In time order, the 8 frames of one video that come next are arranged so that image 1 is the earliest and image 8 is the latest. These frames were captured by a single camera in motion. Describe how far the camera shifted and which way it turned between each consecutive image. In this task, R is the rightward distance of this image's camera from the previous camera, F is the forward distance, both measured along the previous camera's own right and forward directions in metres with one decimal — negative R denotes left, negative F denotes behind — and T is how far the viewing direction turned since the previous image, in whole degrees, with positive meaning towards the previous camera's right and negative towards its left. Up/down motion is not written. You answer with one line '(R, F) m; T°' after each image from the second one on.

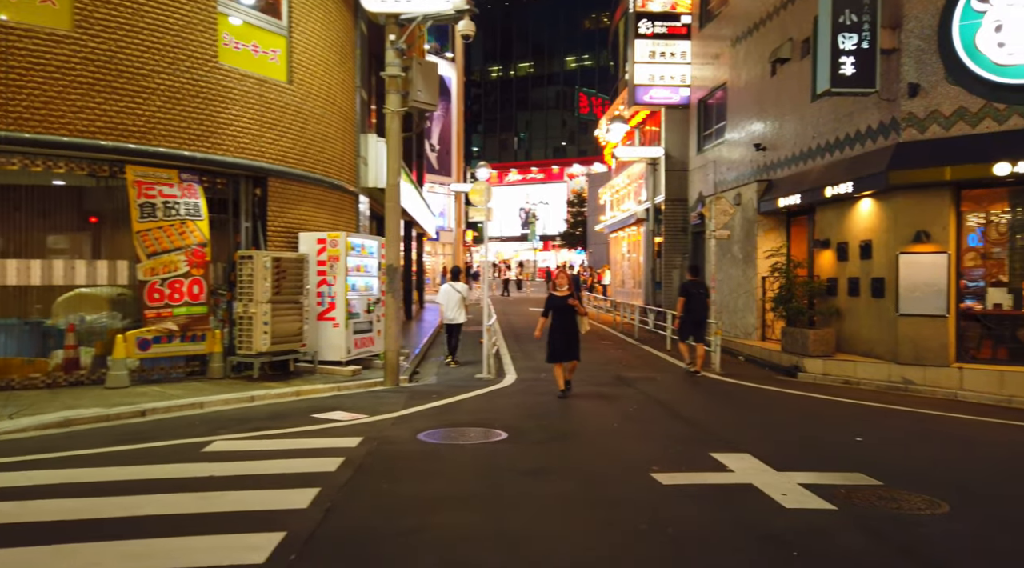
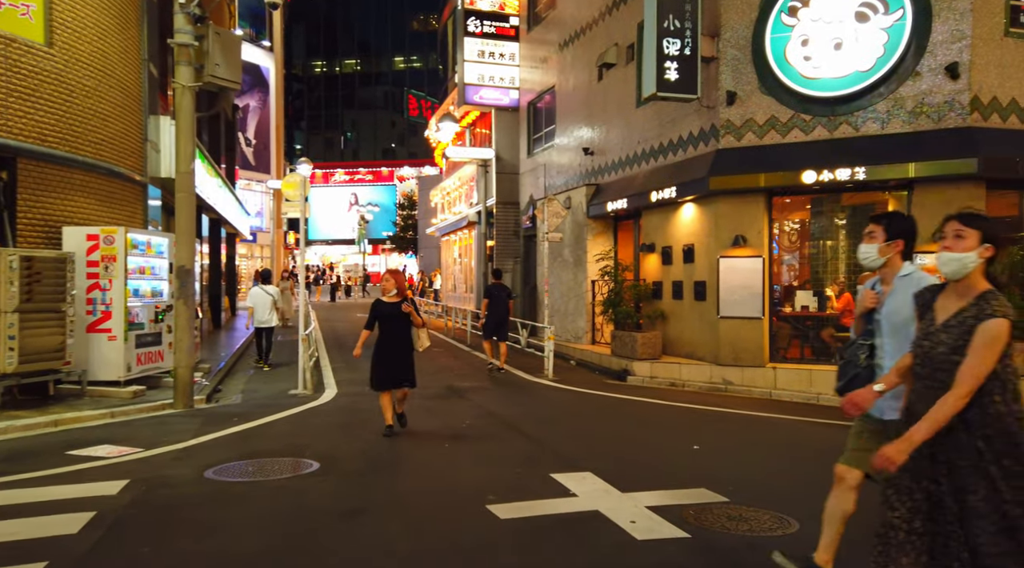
(+0.1, +0.8) m; +13°
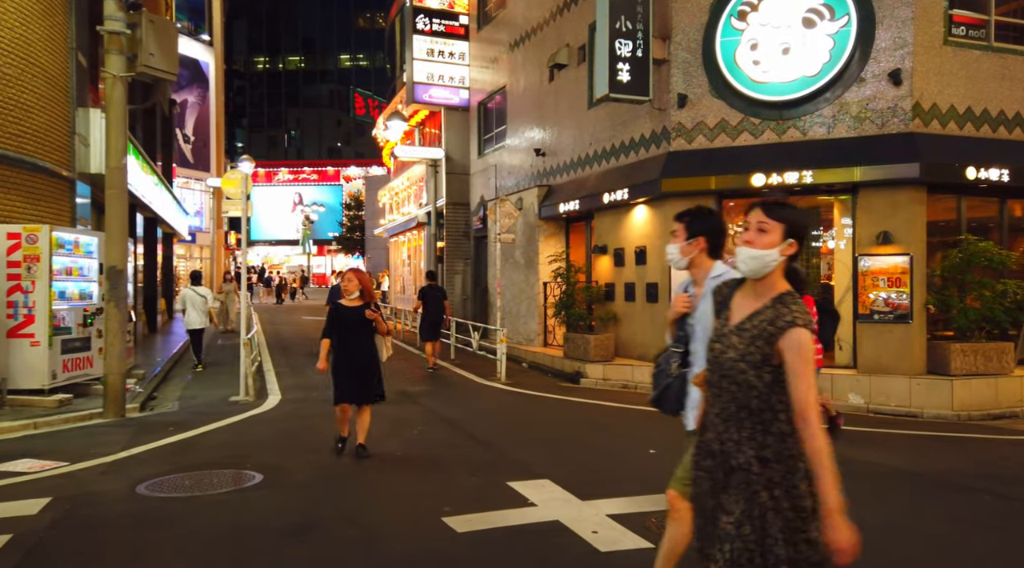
(-0.1, +0.2) m; +4°
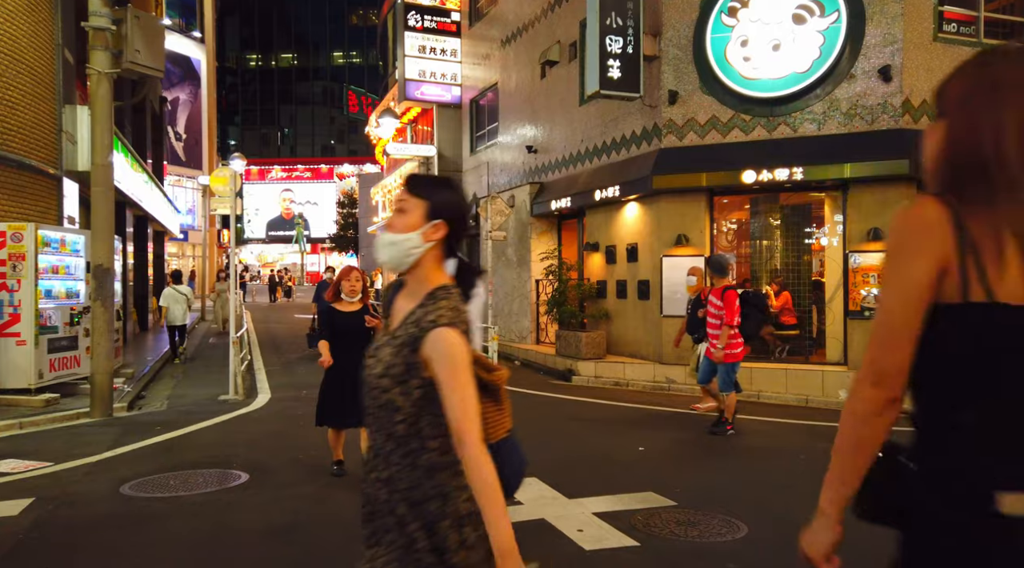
(+0.1, 0.0) m; 0°
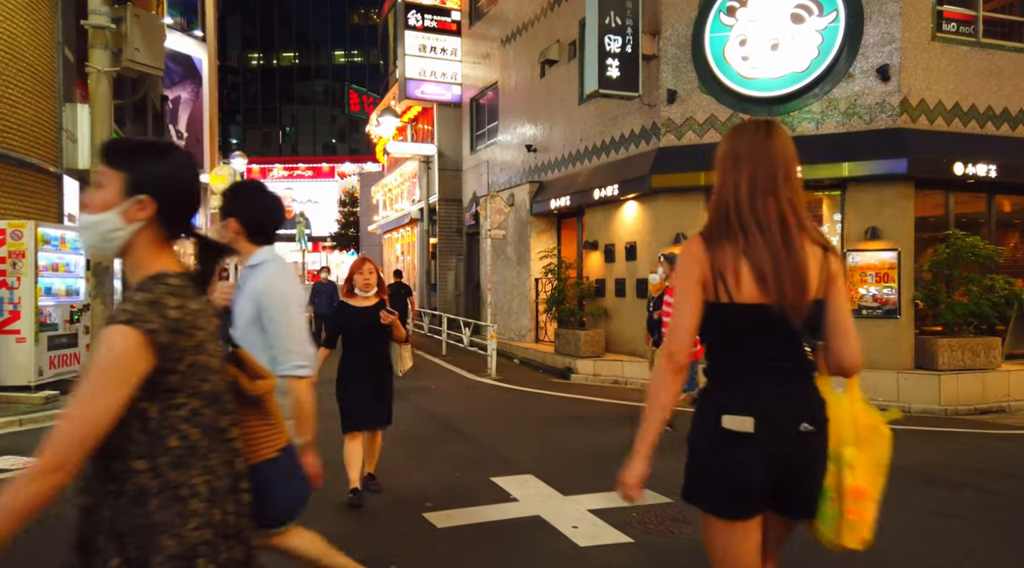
(+0.1, 0.0) m; 0°
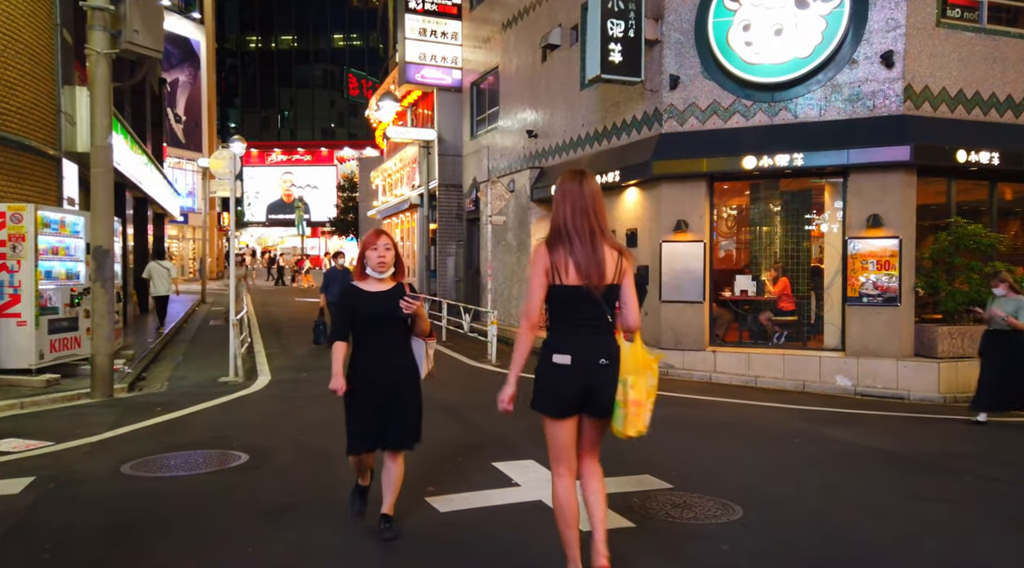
(0.0, 0.0) m; 0°
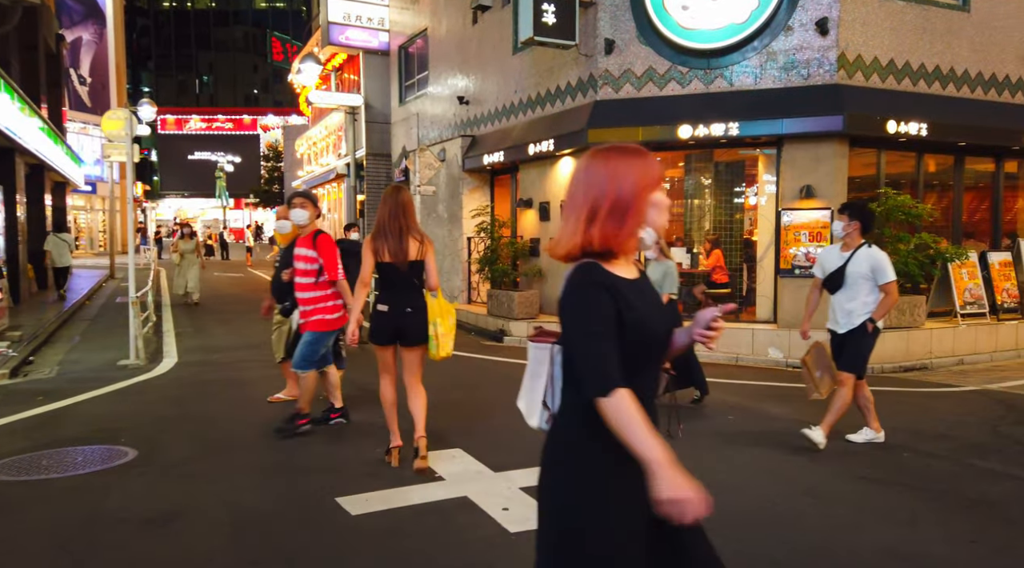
(+0.1, +0.5) m; +5°
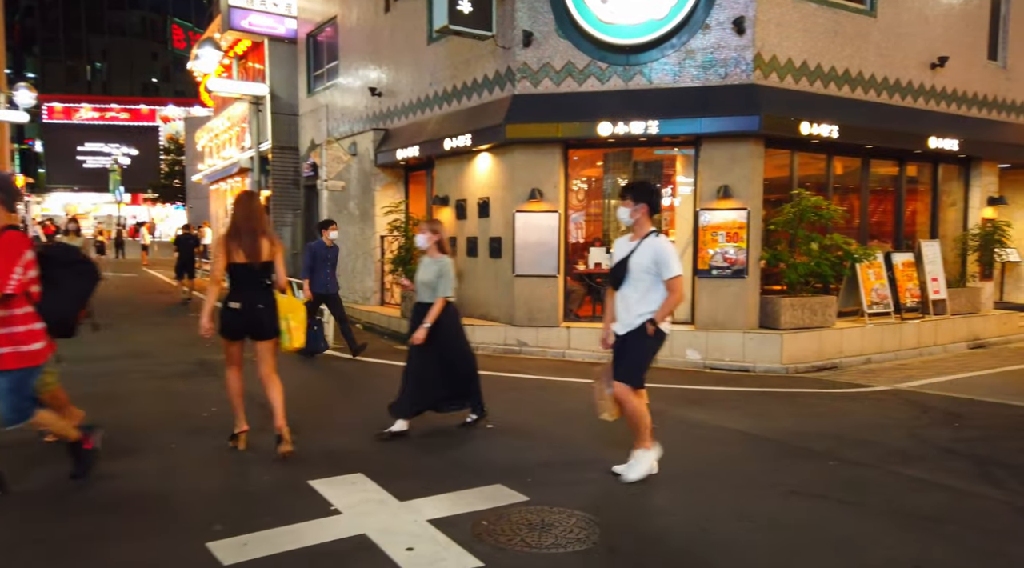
(0.0, +0.6) m; +6°
